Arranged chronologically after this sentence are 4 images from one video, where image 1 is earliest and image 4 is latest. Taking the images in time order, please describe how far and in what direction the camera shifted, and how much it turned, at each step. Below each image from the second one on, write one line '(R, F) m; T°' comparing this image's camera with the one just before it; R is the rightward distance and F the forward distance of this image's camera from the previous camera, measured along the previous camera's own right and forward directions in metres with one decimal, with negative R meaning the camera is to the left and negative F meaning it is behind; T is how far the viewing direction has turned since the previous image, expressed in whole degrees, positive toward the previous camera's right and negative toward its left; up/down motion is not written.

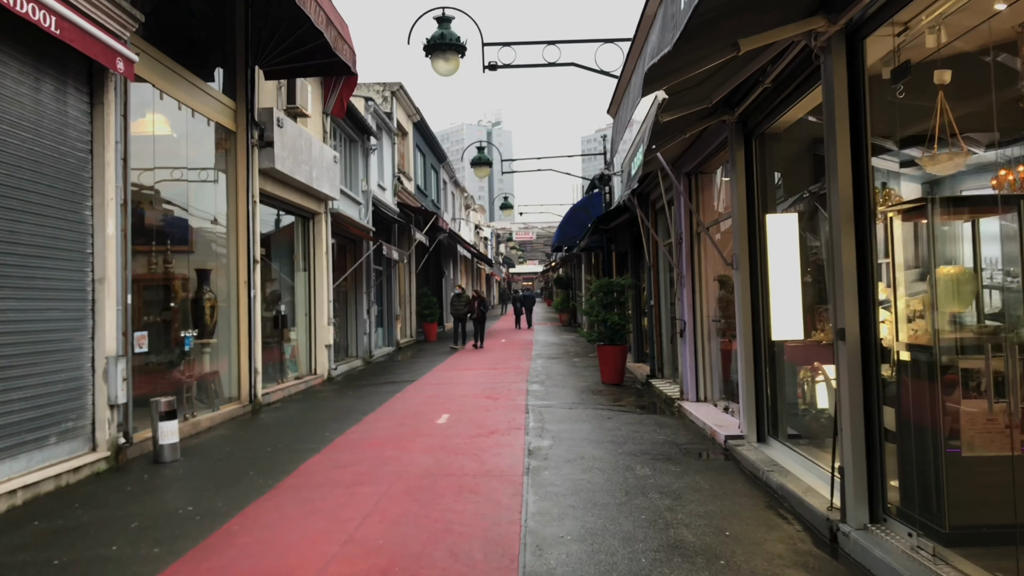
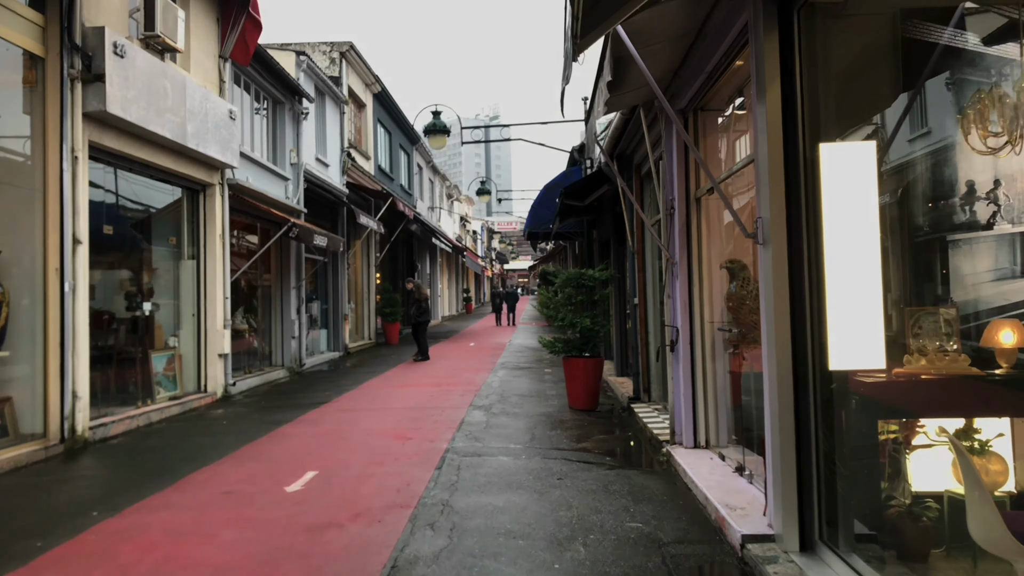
(+0.6, +2.6) m; 0°
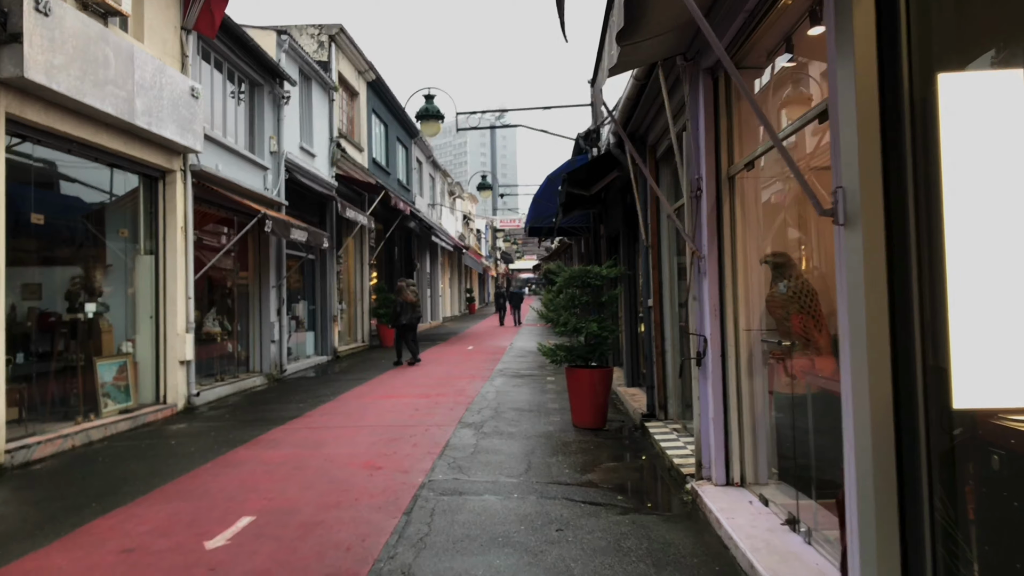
(+0.1, +1.0) m; 0°
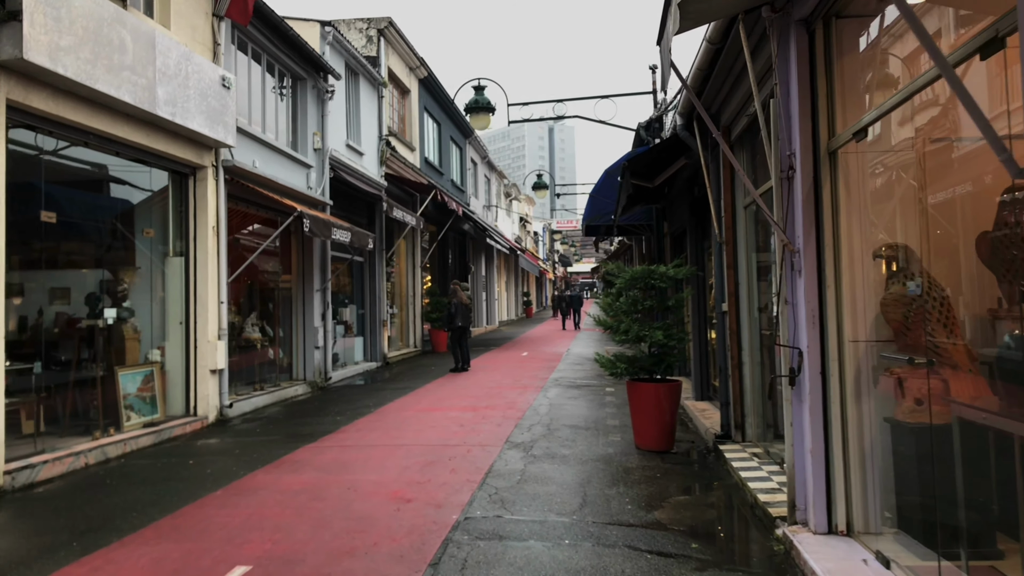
(0.0, +0.8) m; -4°
